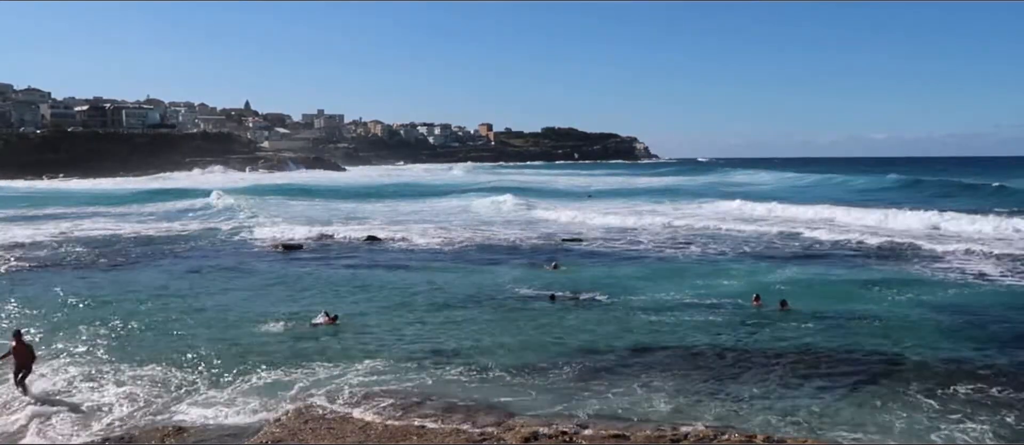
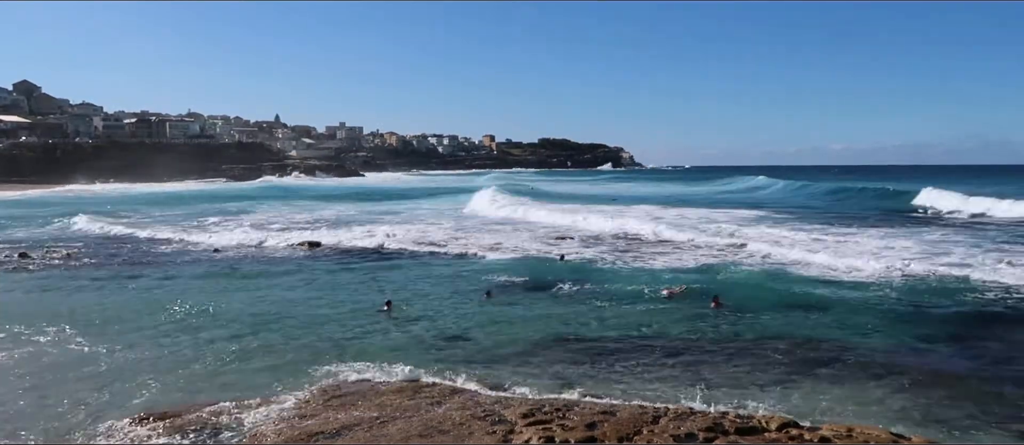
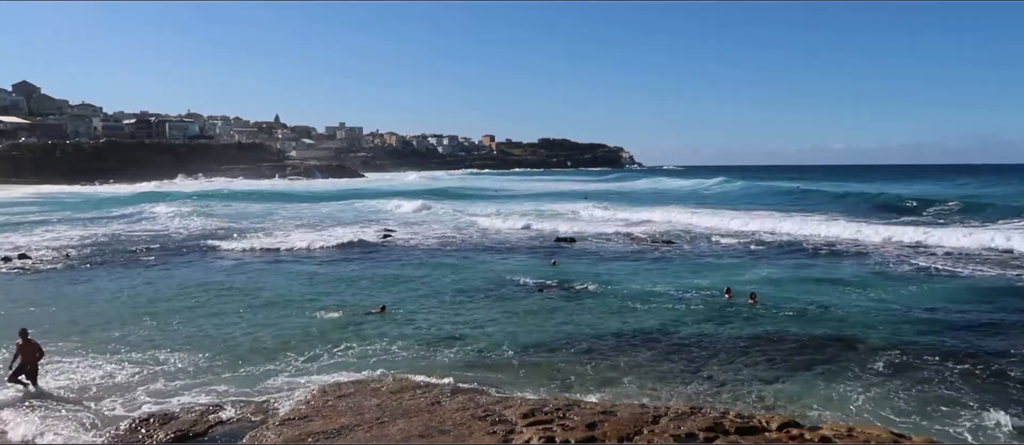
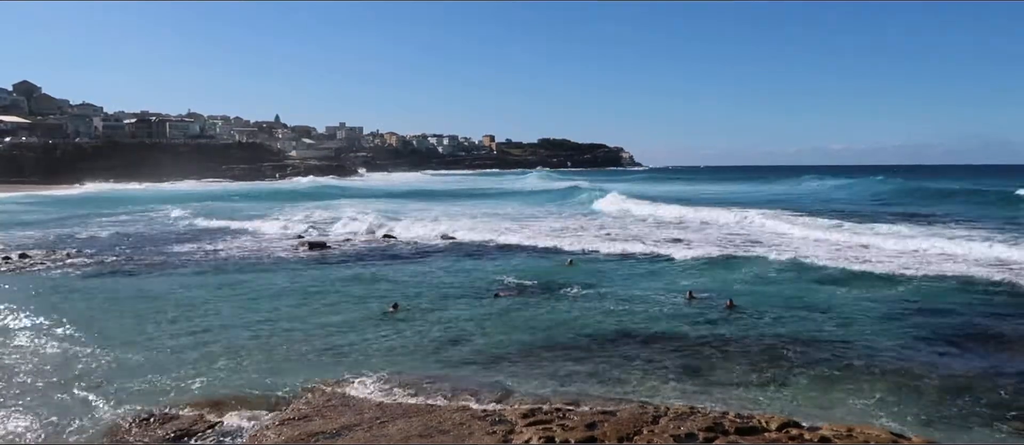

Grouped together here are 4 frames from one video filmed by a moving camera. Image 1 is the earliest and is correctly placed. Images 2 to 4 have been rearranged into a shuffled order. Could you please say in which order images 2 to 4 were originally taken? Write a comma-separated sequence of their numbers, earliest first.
3, 4, 2
